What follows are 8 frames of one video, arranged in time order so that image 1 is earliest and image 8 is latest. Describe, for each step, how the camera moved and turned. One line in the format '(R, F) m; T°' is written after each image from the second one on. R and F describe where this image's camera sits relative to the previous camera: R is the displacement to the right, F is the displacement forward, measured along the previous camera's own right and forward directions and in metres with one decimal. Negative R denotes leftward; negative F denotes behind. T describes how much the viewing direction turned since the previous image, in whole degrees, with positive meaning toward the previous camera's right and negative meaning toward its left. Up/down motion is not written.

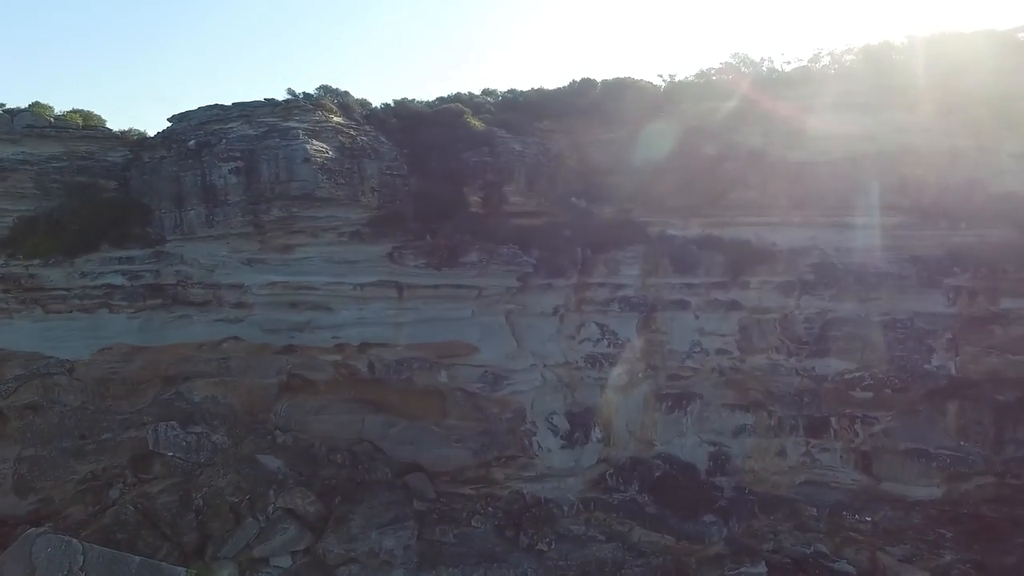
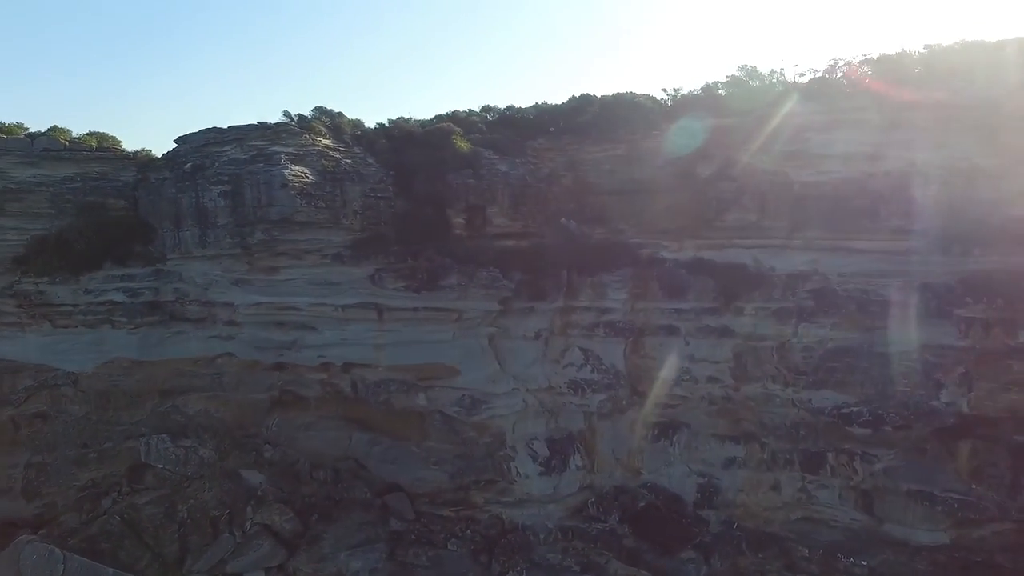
(+1.8, +0.2) m; -5°
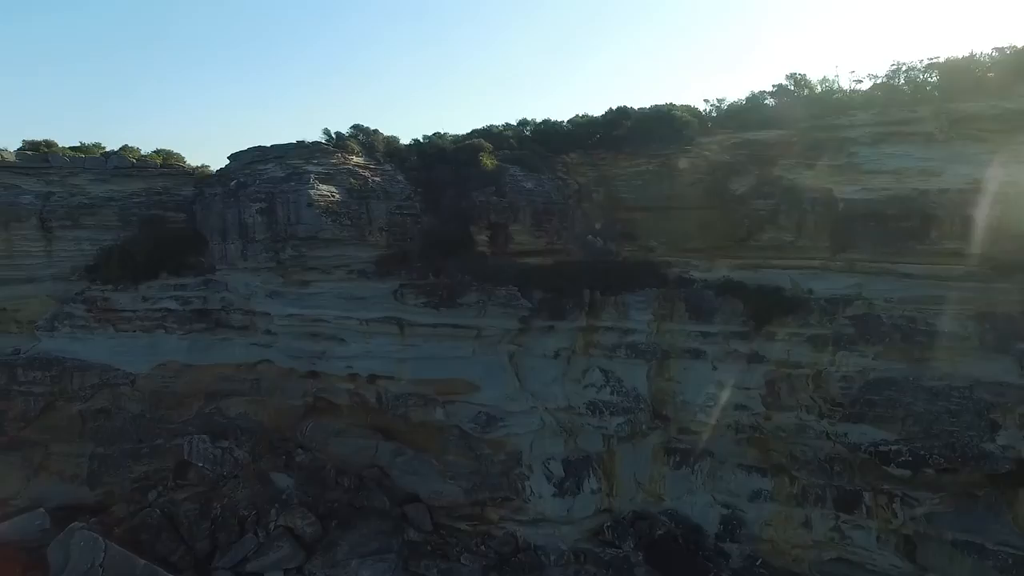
(+1.6, +0.1) m; -8°
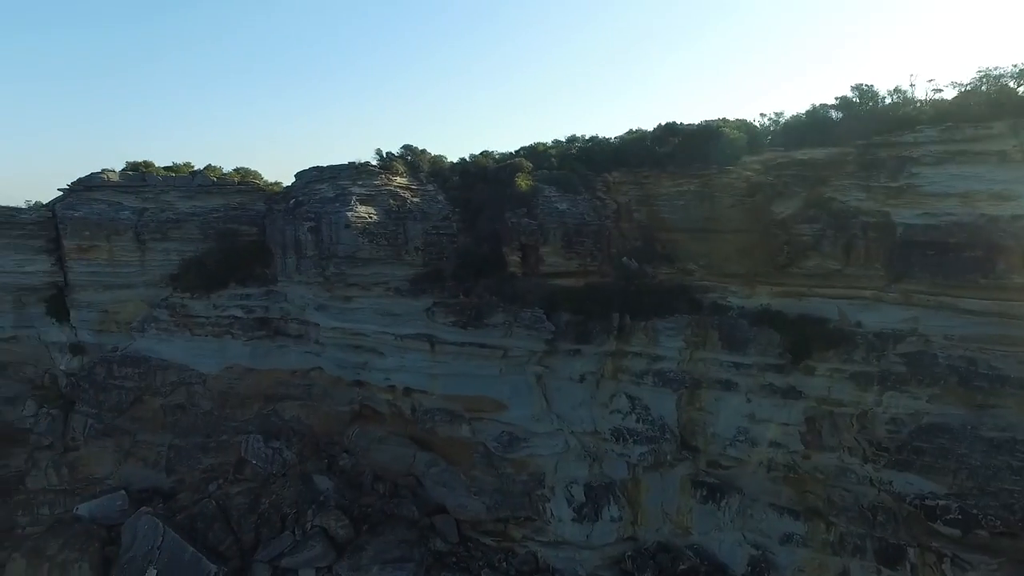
(+1.9, 0.0) m; -10°
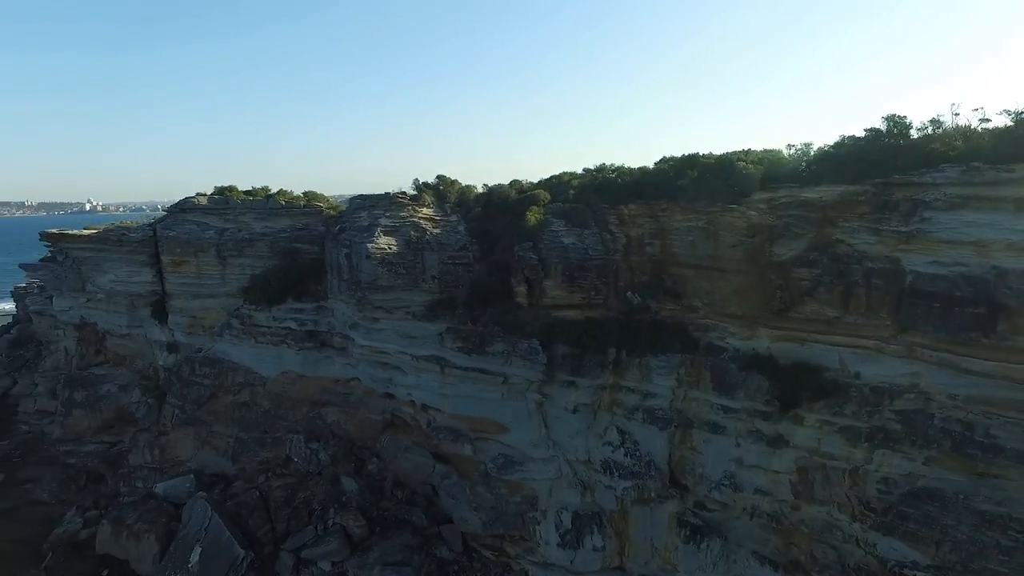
(+3.0, -0.5) m; -11°
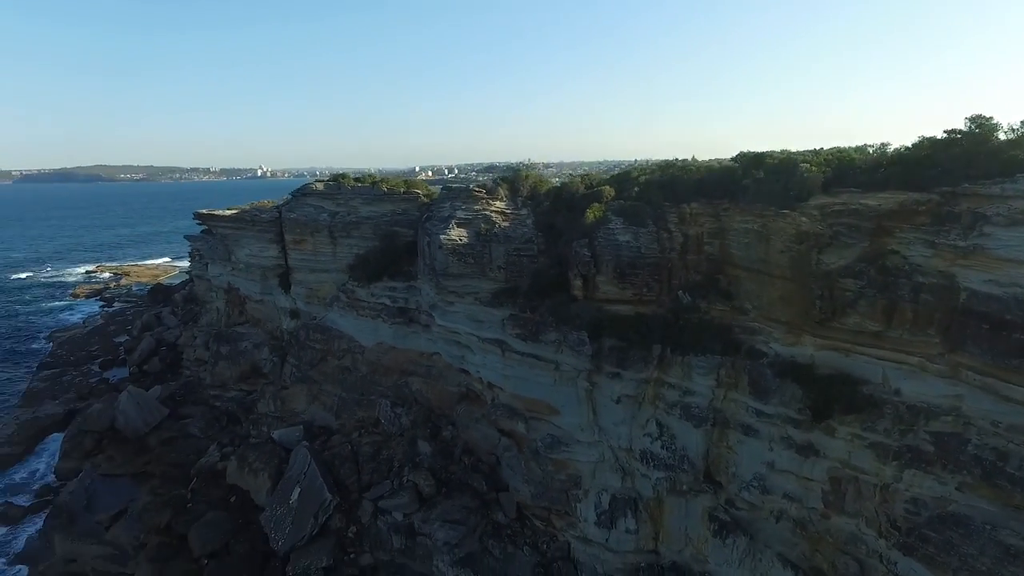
(+2.2, -1.0) m; -12°
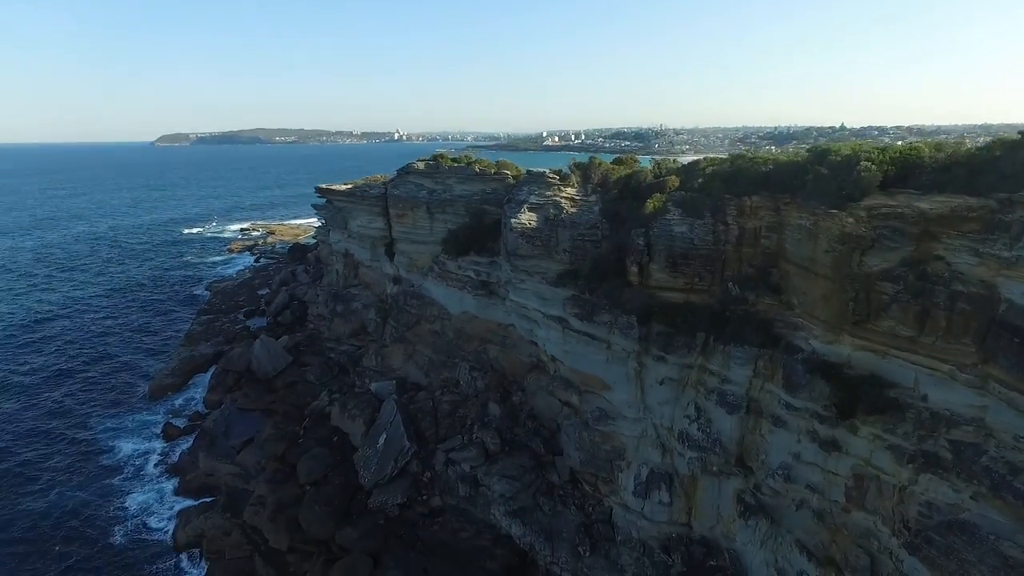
(+2.0, -1.4) m; -11°
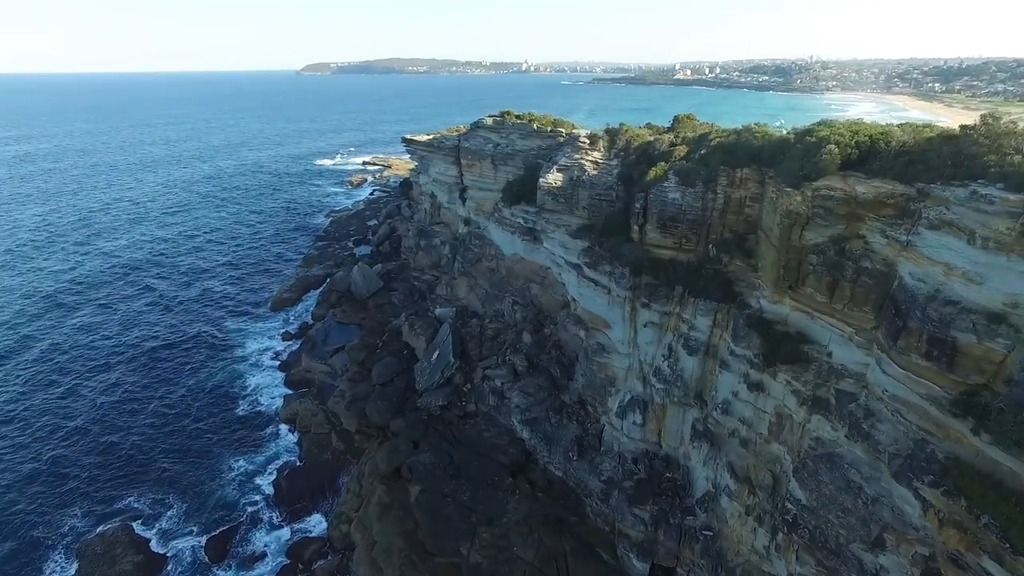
(+3.7, -3.6) m; -11°
